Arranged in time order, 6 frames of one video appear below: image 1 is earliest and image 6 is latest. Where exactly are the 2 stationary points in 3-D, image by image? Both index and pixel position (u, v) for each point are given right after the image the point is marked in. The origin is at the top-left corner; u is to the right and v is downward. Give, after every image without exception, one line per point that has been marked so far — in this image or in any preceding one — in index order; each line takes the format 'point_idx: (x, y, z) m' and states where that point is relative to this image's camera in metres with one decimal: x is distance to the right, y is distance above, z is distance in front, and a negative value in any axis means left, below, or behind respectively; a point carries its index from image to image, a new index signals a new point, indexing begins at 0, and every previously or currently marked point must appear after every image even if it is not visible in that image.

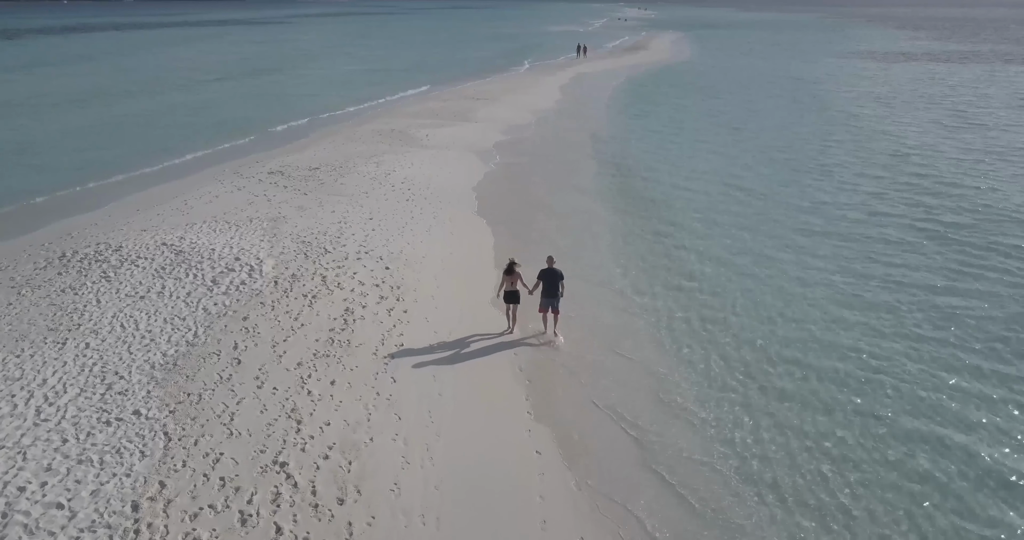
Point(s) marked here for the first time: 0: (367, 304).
0: (-2.2, -0.5, +11.5) m
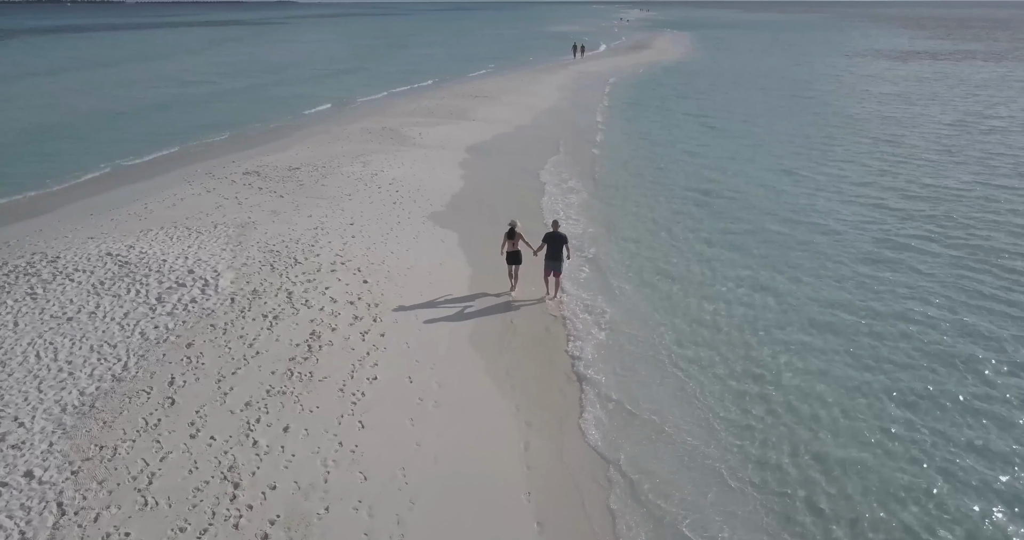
0: (-2.2, -0.7, +9.7) m
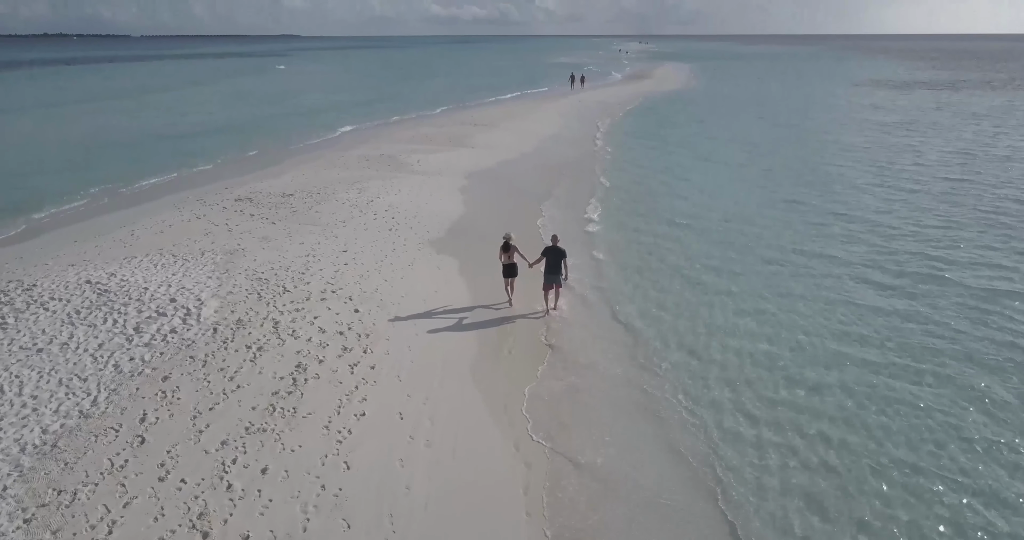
0: (-2.3, -1.1, +9.2) m
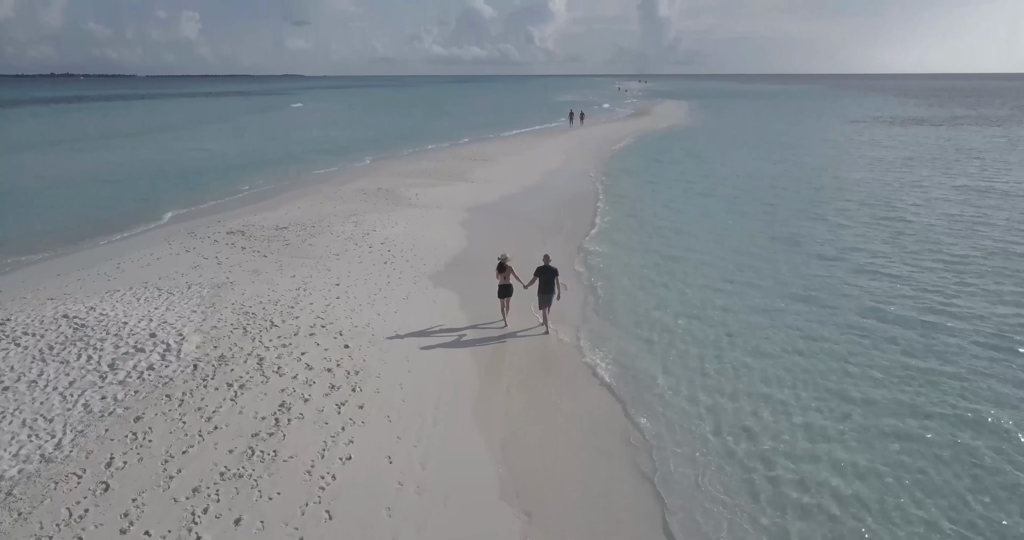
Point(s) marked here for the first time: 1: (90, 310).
0: (-2.3, -1.4, +8.6) m
1: (-6.0, -0.6, +10.8) m
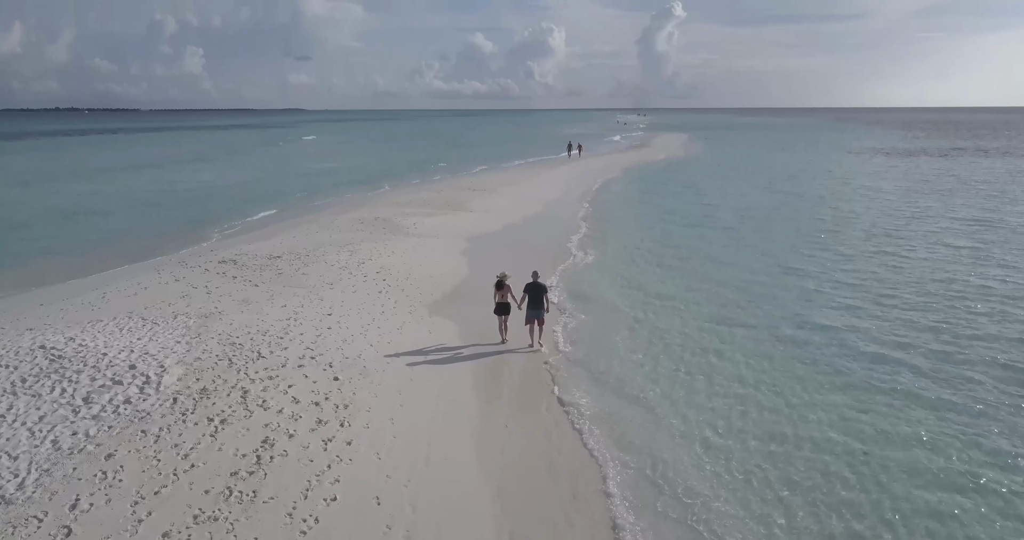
0: (-2.3, -1.7, +8.1) m
1: (-6.1, -1.0, +10.4) m
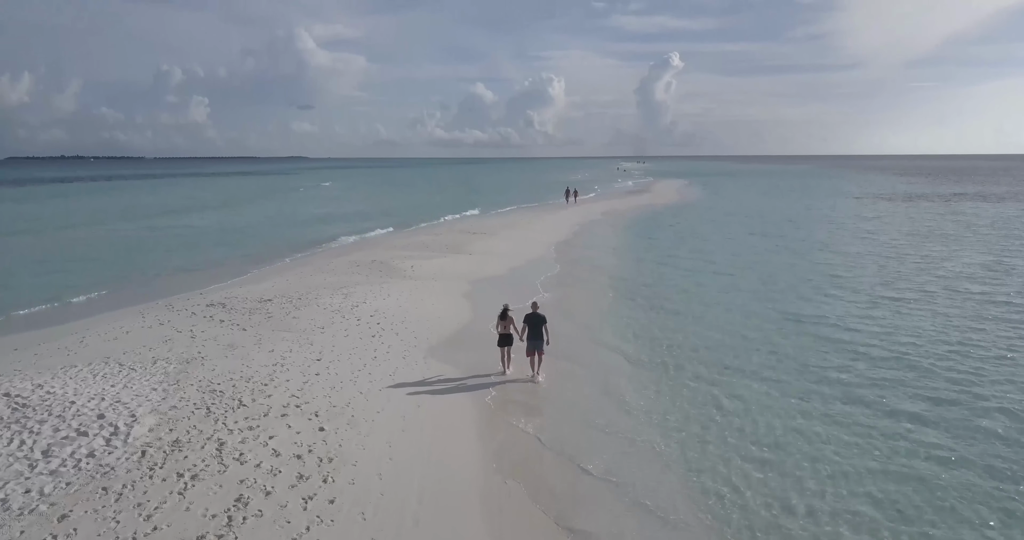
0: (-2.3, -2.1, +7.3) m
1: (-6.1, -1.5, +9.7) m
